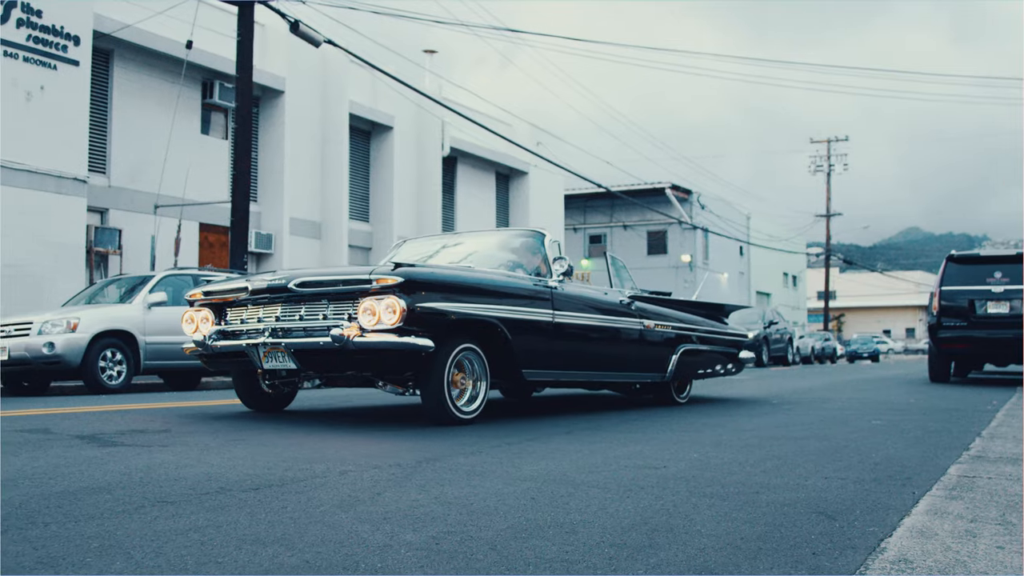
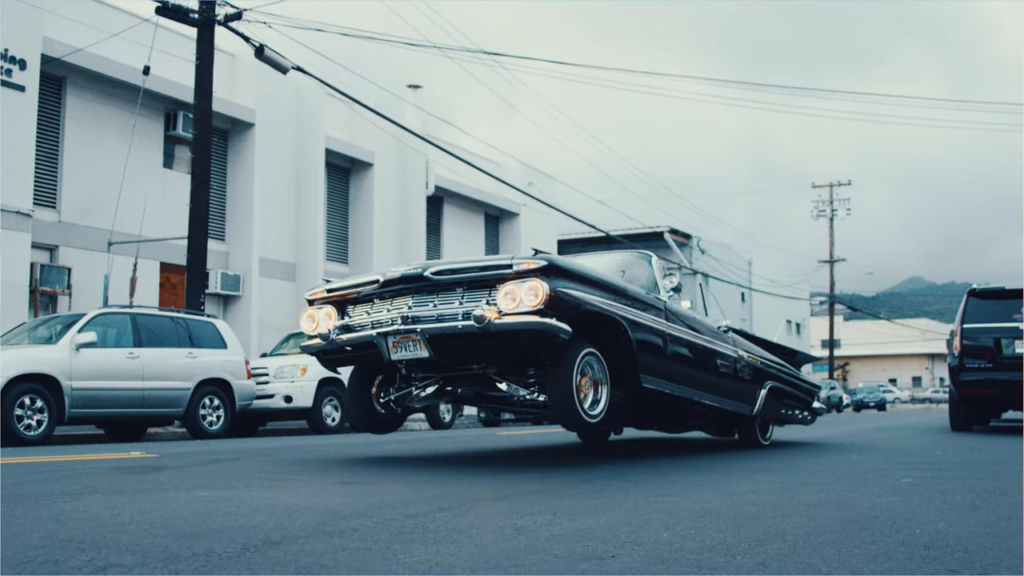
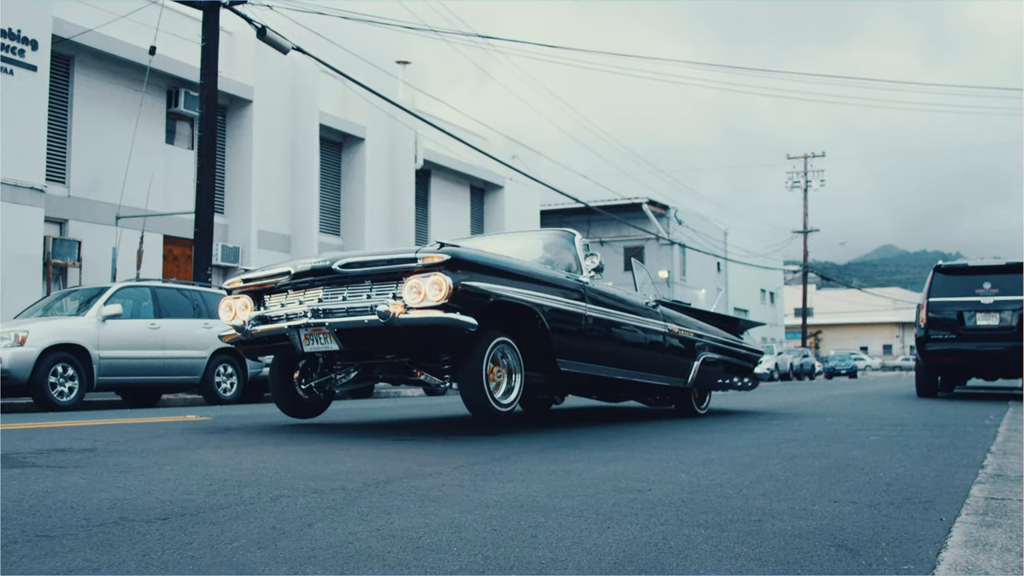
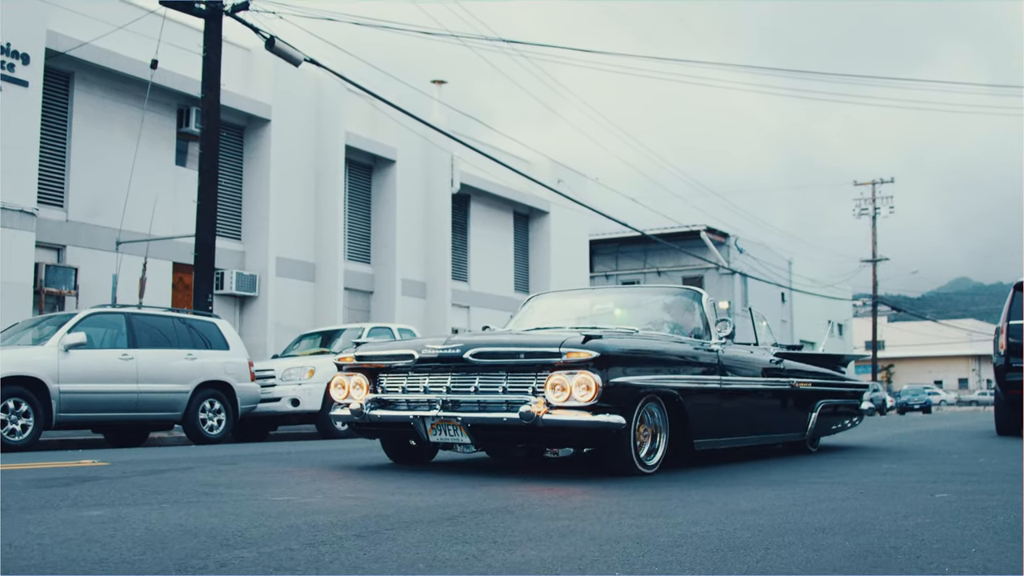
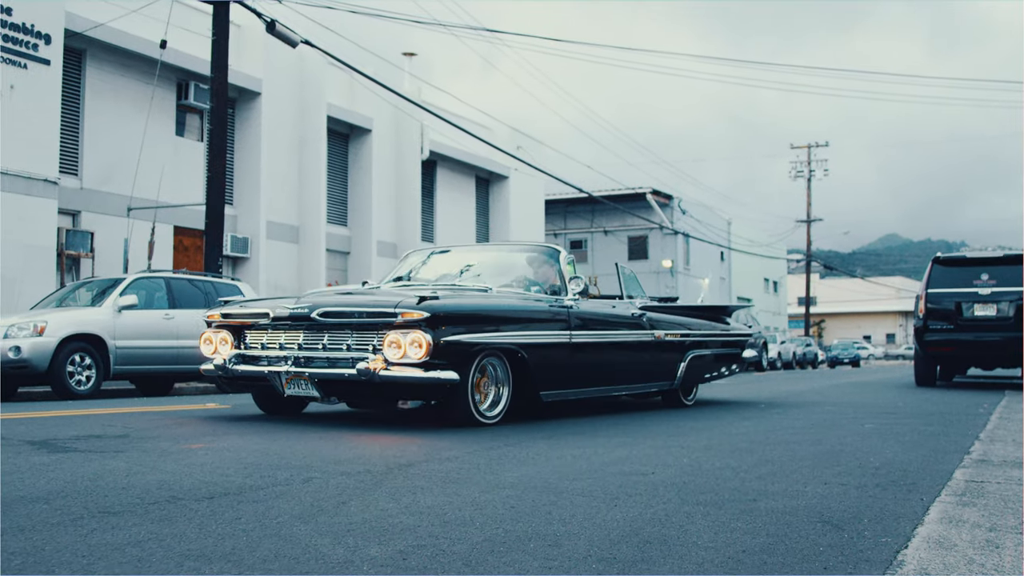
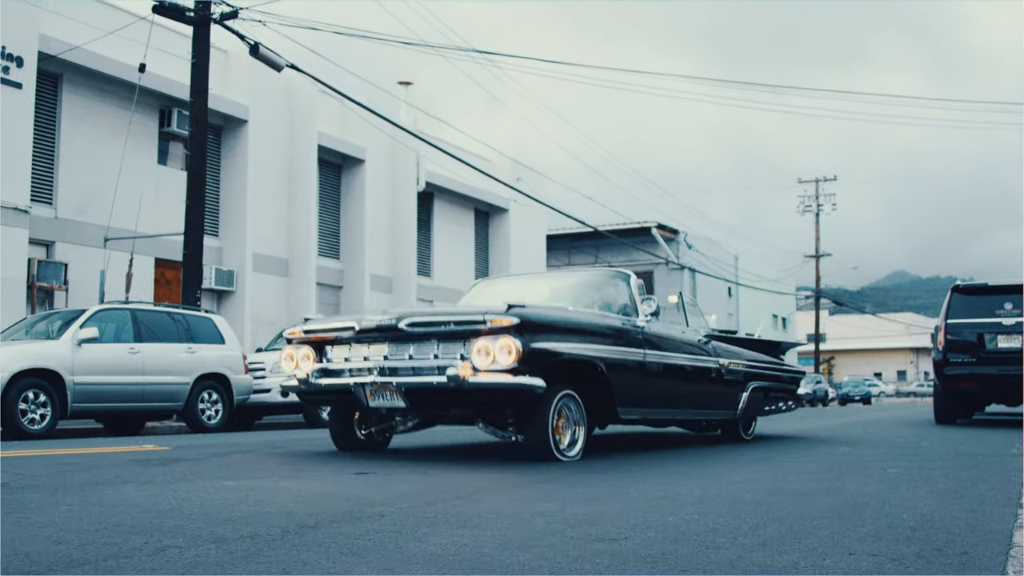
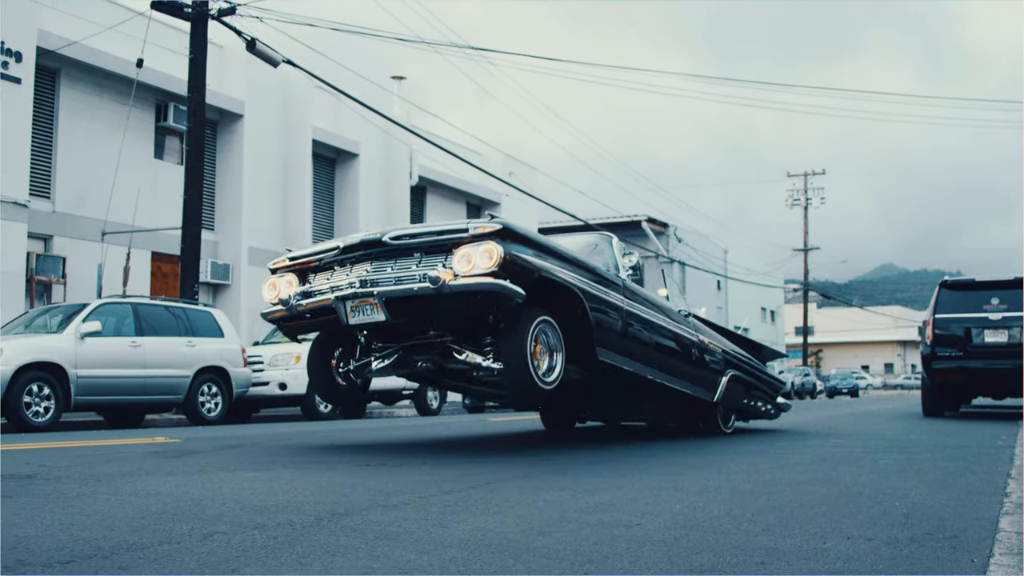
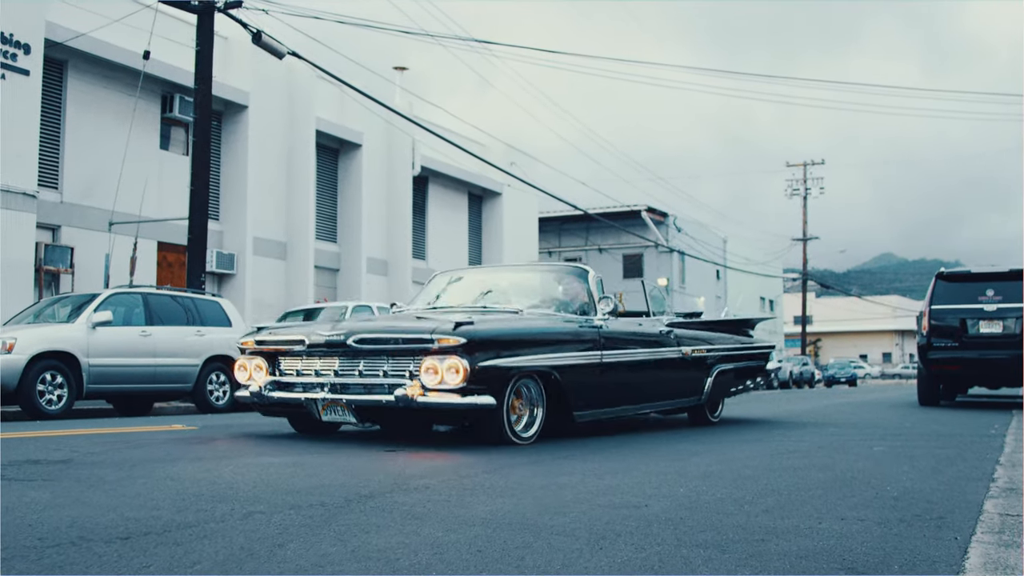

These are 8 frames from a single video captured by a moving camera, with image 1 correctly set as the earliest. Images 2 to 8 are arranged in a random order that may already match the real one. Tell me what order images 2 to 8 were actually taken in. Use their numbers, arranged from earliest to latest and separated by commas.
5, 3, 8, 7, 6, 2, 4
